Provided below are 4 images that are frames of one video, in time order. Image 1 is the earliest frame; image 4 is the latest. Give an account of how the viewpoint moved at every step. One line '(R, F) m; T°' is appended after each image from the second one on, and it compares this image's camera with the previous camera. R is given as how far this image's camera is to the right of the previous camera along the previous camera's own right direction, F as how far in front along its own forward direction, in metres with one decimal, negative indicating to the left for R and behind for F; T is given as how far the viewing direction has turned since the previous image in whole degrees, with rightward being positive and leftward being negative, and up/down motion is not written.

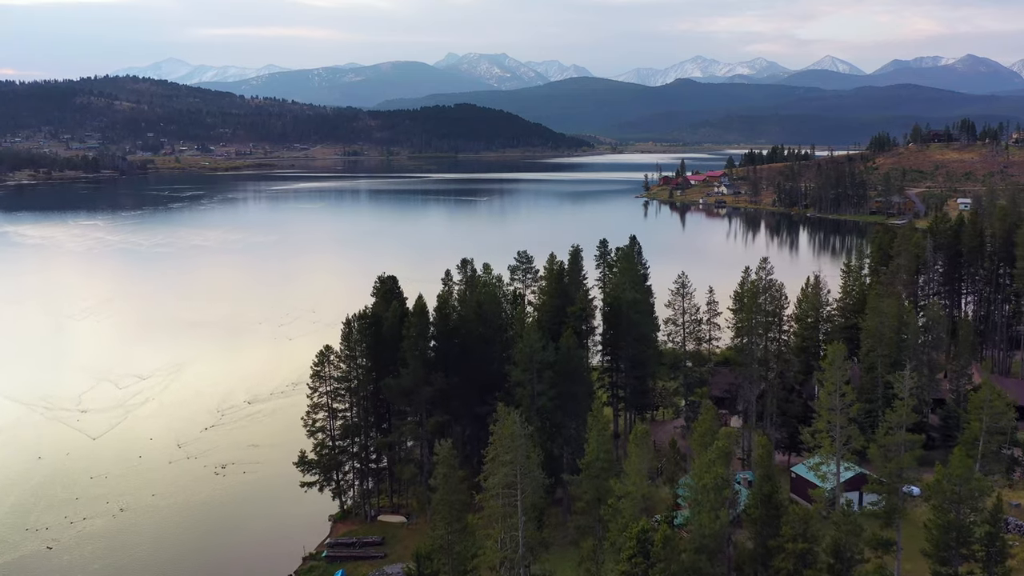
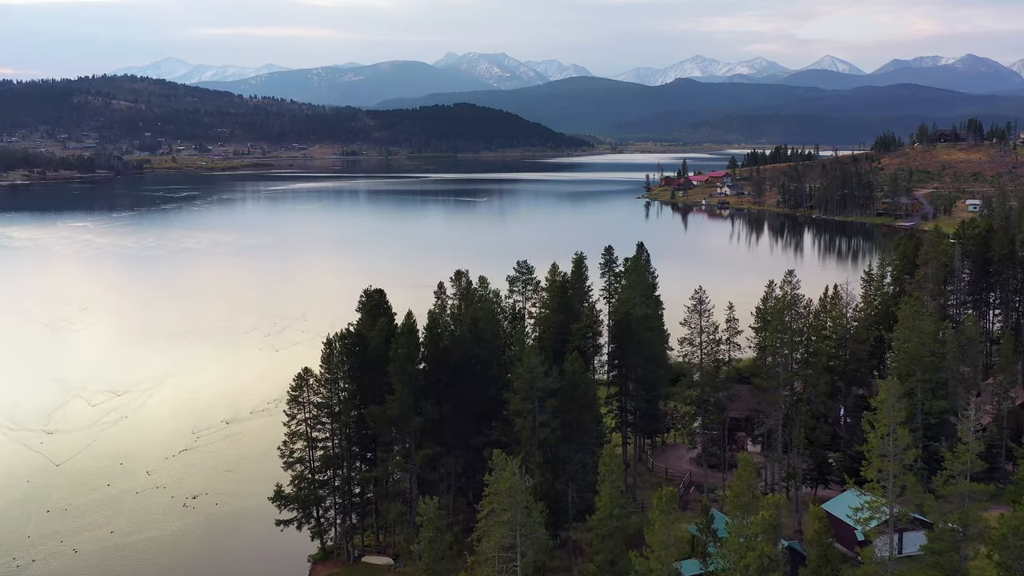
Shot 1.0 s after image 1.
(0.0, +2.9) m; 0°
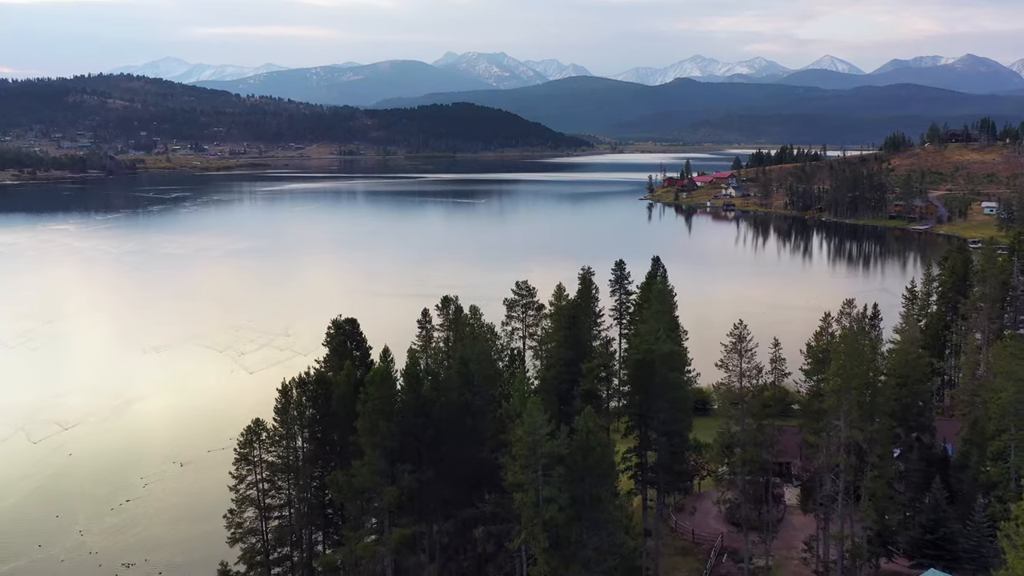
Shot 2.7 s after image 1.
(0.0, +4.9) m; 0°
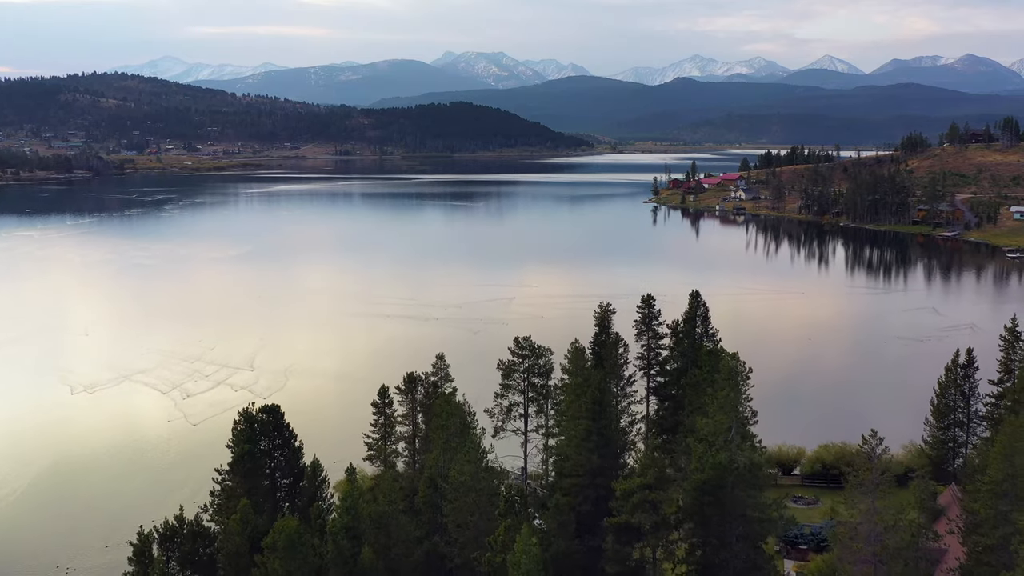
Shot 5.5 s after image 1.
(0.0, +8.1) m; 0°
